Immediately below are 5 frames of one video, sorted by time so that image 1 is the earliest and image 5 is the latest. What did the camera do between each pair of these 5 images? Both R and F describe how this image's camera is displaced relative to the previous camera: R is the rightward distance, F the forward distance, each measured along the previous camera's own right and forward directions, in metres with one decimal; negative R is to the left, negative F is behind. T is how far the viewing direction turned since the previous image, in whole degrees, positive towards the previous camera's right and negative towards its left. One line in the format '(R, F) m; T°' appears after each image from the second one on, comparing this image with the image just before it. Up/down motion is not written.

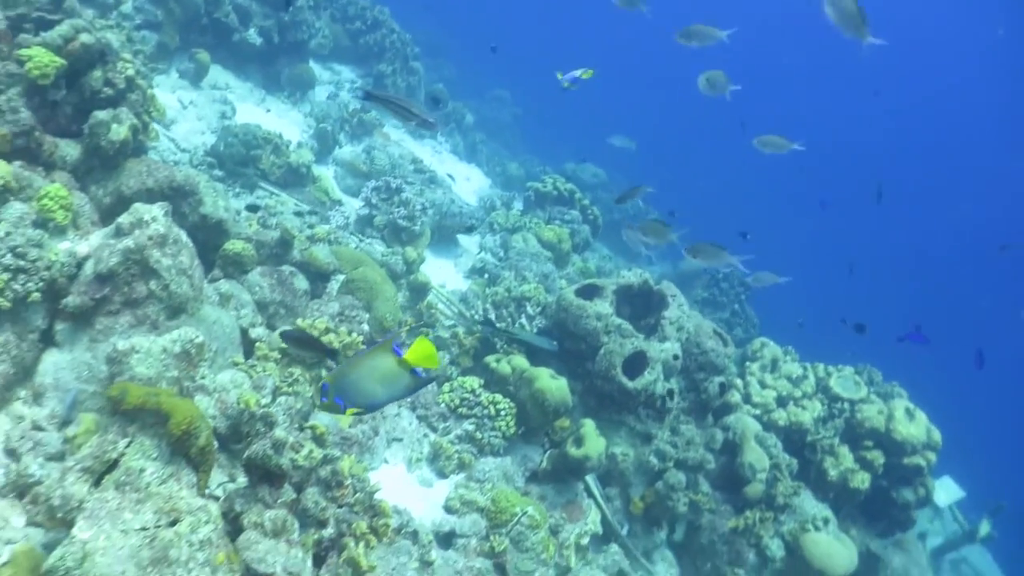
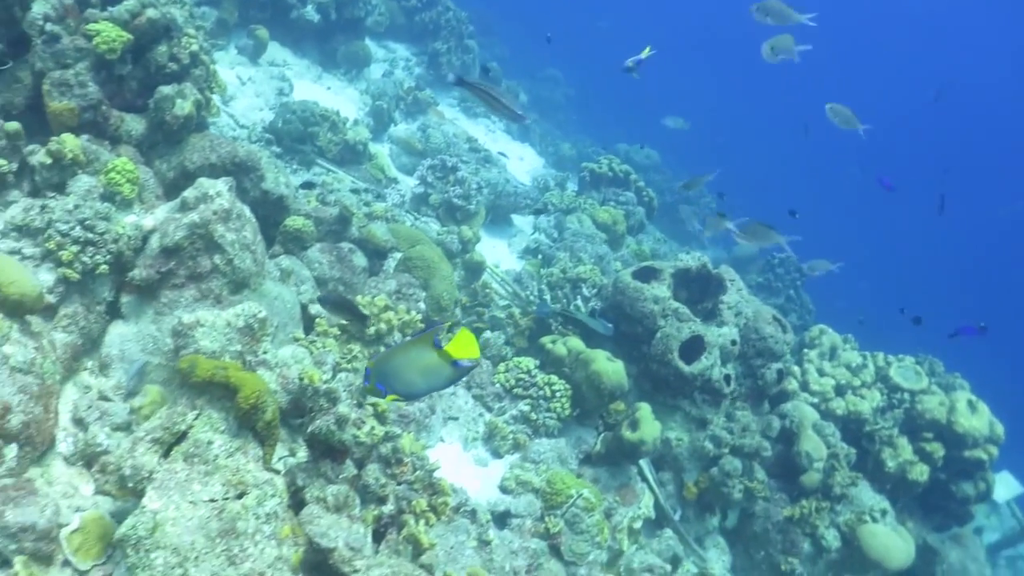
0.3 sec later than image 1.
(-0.3, +0.1) m; -3°
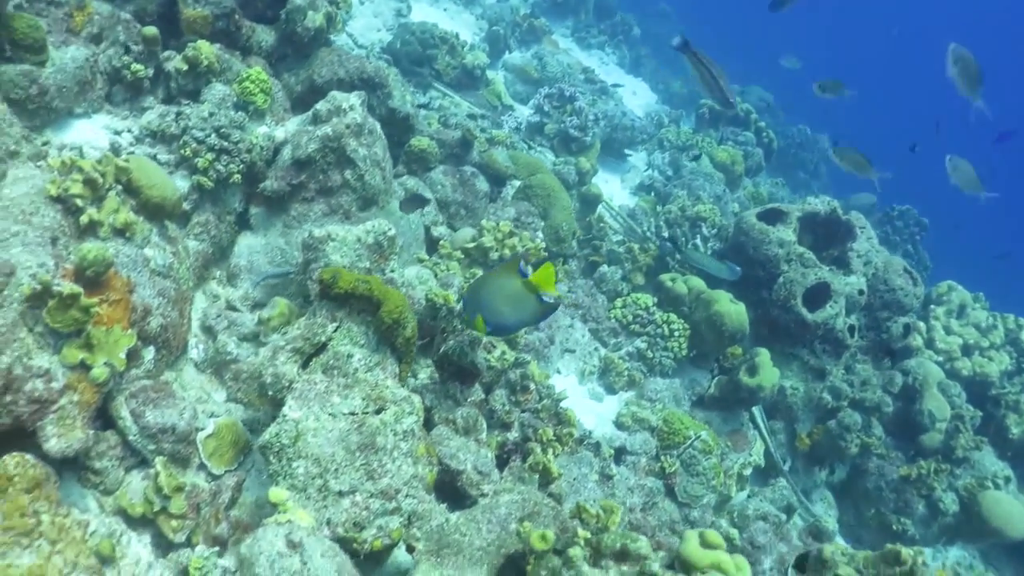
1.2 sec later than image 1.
(-0.7, +0.3) m; -5°
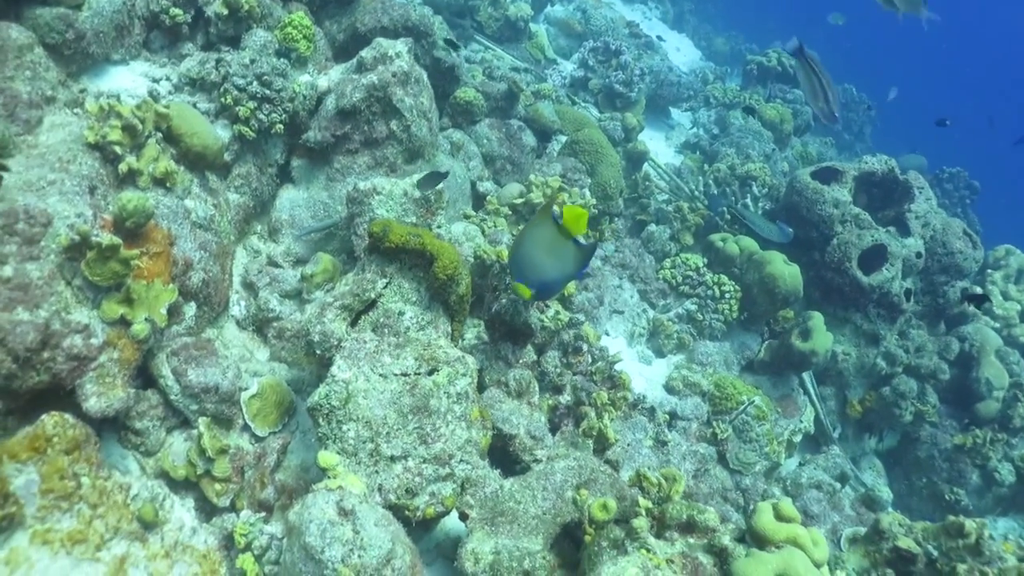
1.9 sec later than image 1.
(-0.3, +0.3) m; -1°
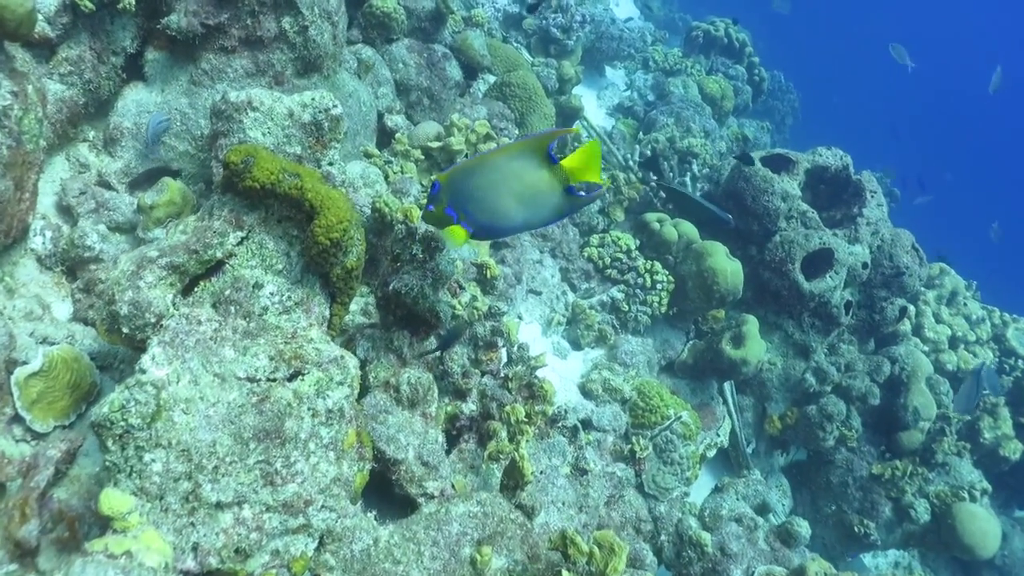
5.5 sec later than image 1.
(0.0, +1.1) m; +8°
